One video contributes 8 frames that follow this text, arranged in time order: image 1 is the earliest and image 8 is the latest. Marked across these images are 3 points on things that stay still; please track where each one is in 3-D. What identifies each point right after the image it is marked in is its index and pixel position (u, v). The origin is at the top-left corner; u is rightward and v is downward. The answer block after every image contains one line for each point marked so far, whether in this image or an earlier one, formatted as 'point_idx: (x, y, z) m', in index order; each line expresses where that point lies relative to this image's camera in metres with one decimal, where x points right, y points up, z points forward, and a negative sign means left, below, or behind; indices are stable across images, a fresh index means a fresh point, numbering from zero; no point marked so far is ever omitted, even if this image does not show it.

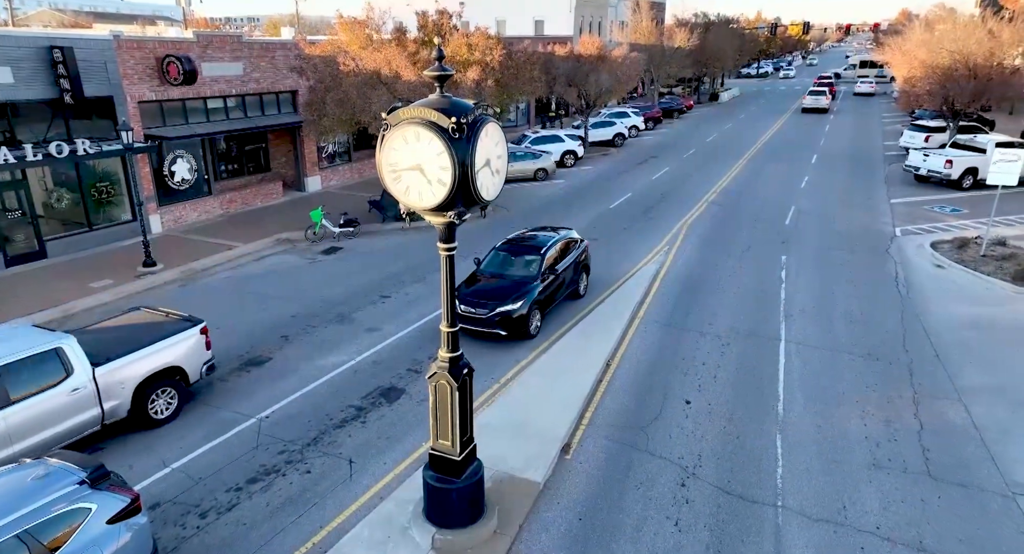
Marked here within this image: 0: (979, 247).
0: (+11.6, +0.8, +16.2) m
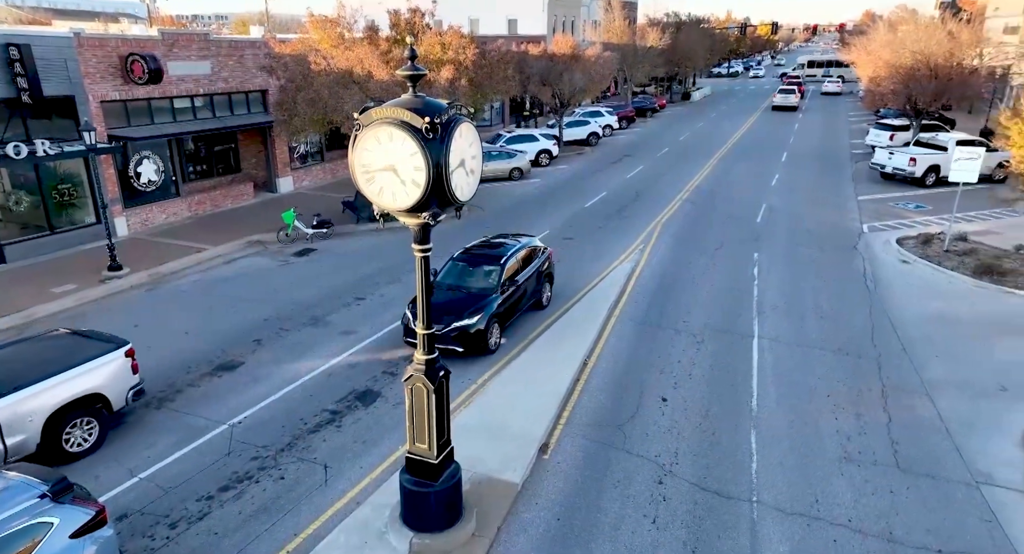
0: (+11.0, +0.9, +16.6) m
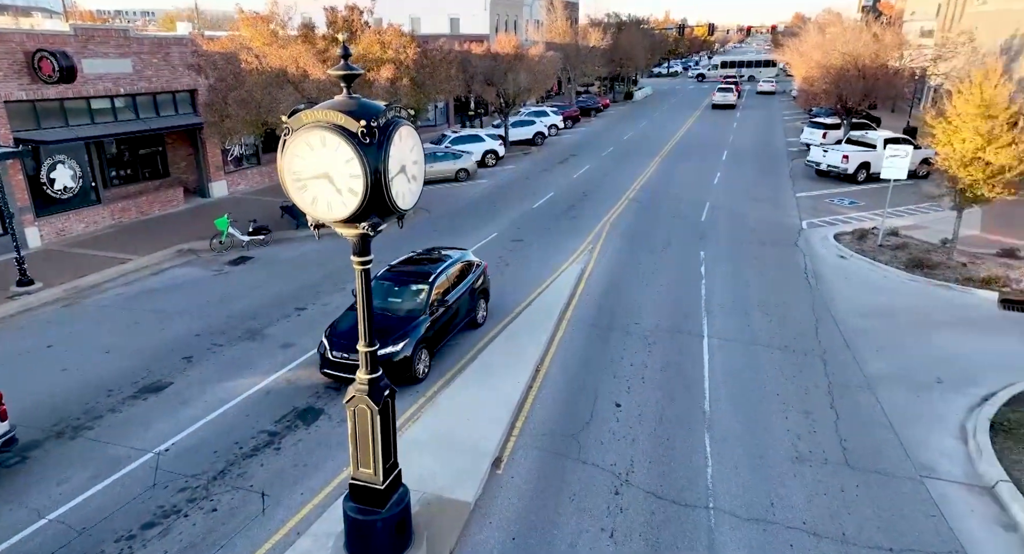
0: (+9.6, +1.0, +17.1) m
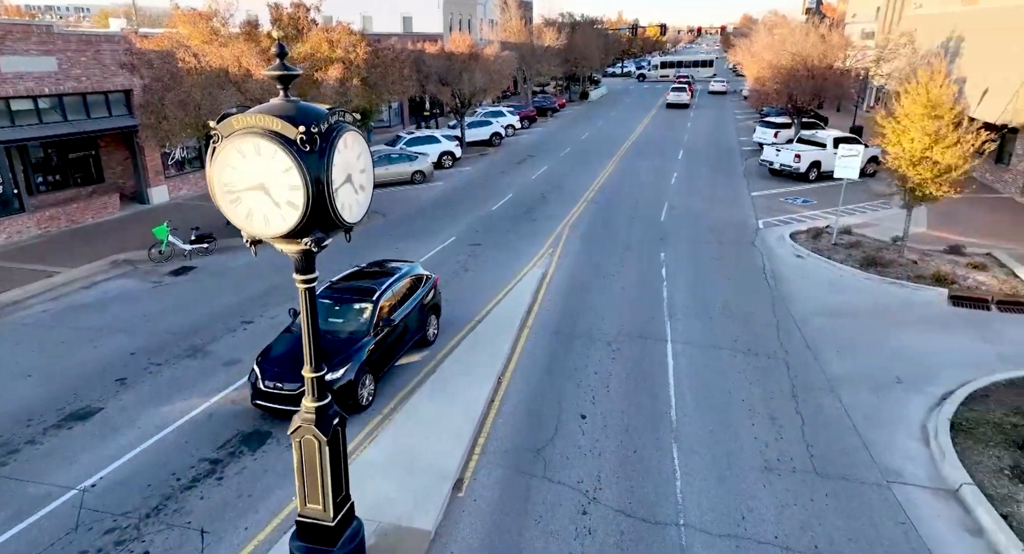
0: (+8.5, +1.1, +17.3) m
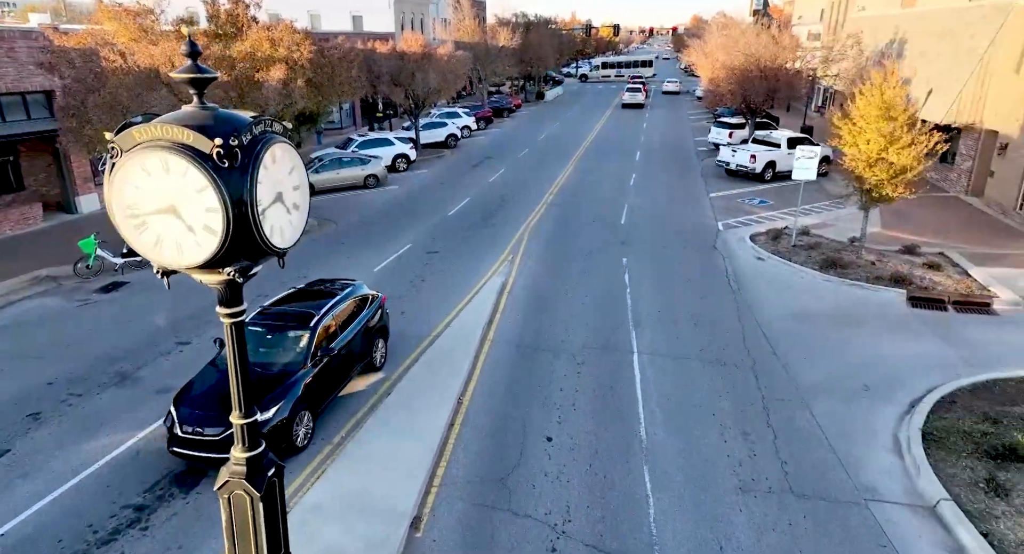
0: (+7.4, +1.0, +17.2) m
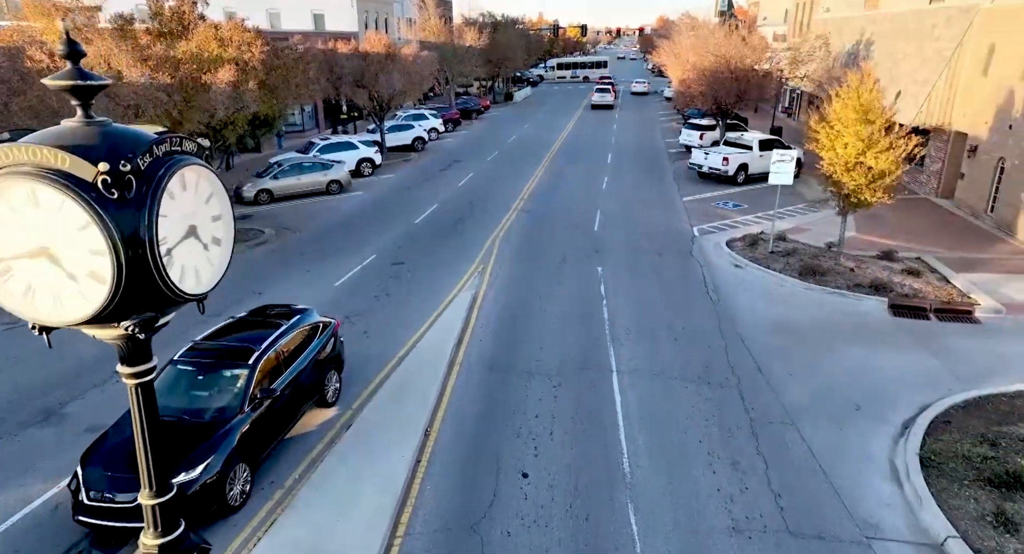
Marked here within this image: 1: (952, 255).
0: (+6.6, +0.9, +16.8) m
1: (+10.5, +0.5, +15.6) m
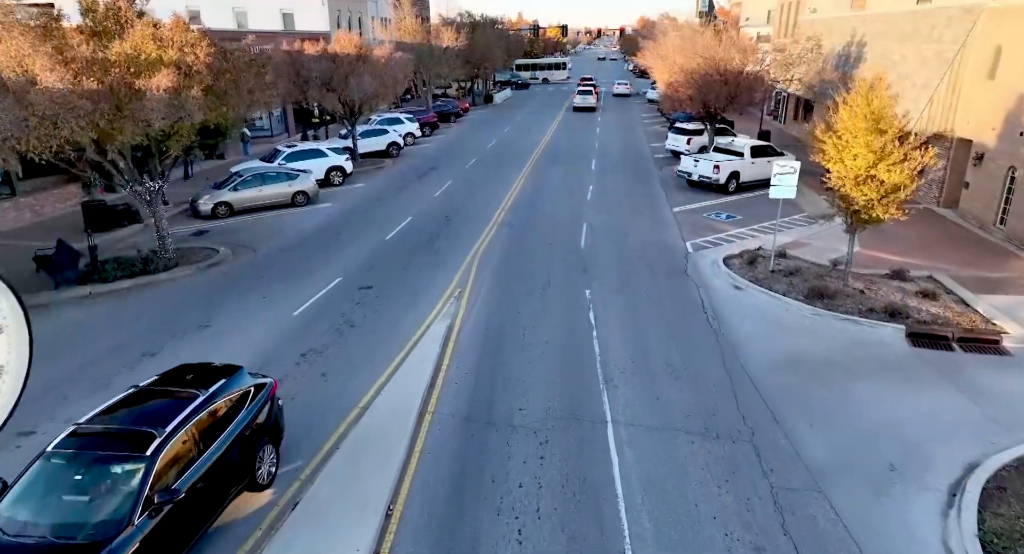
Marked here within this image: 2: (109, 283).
0: (+6.1, +0.4, +15.6) m
1: (+10.1, +0.1, +14.4) m
2: (-8.8, -0.1, +14.1) m
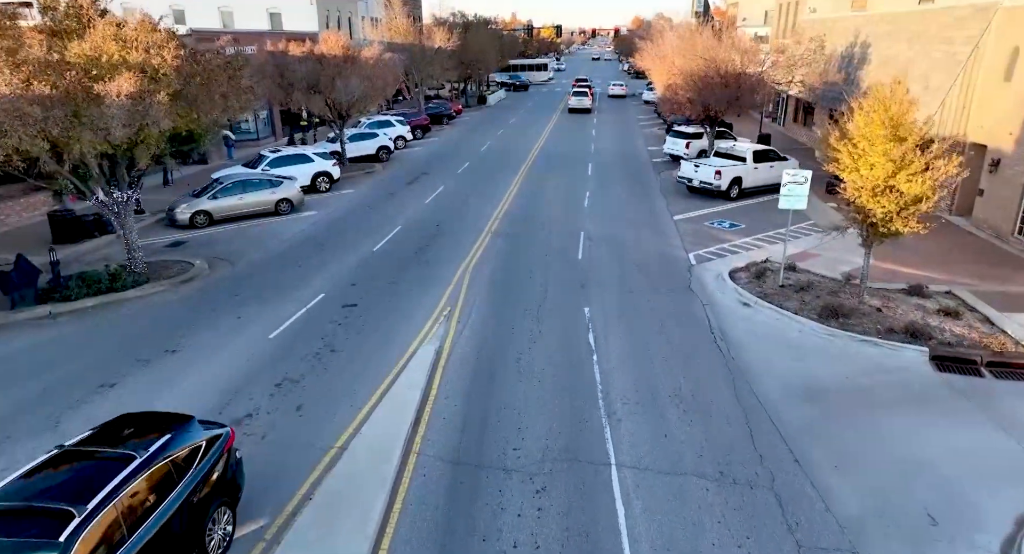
0: (+6.0, +0.1, +14.7) m
1: (+10.0, -0.2, +13.6) m
2: (-8.9, -0.5, +13.1) m
